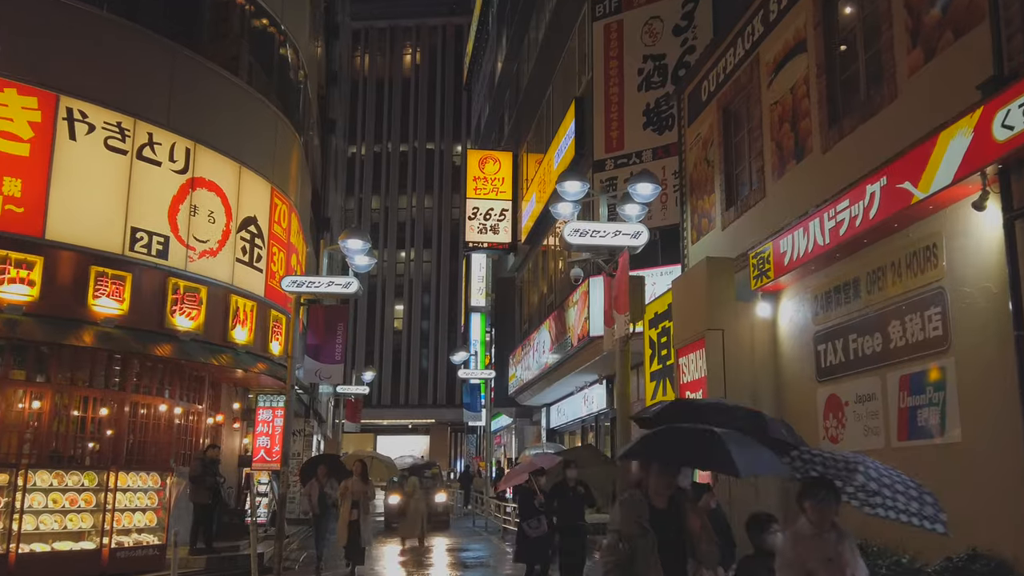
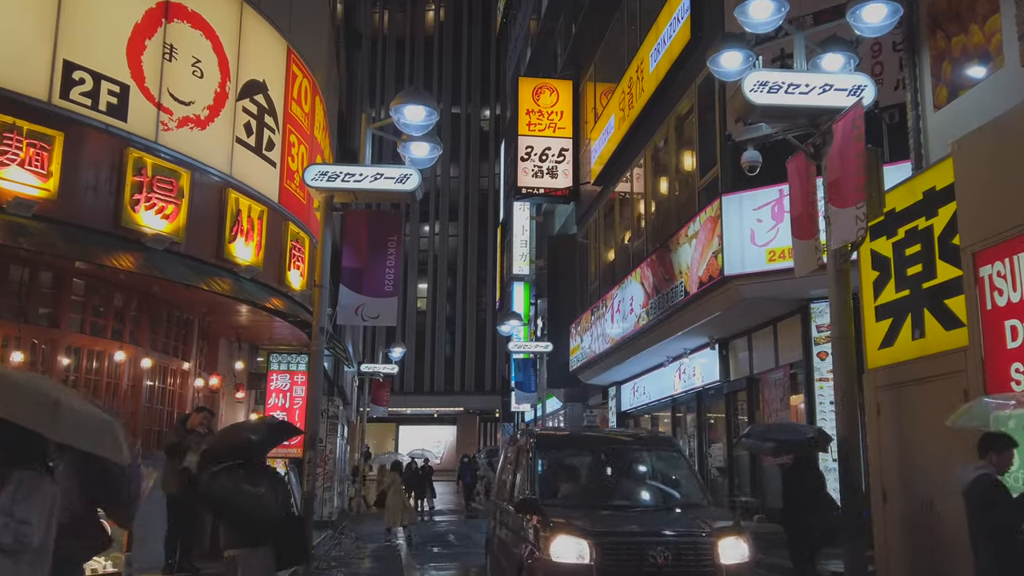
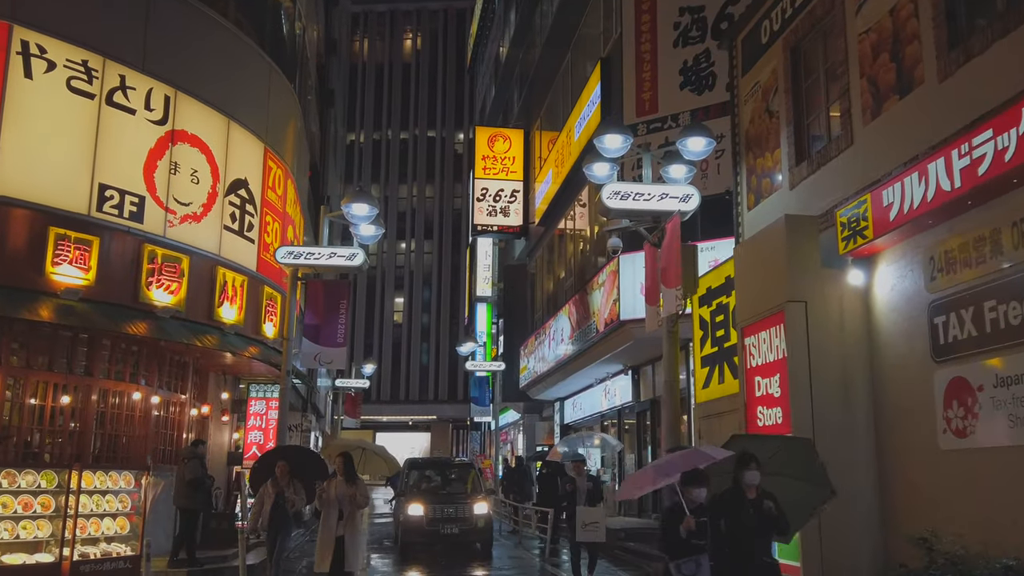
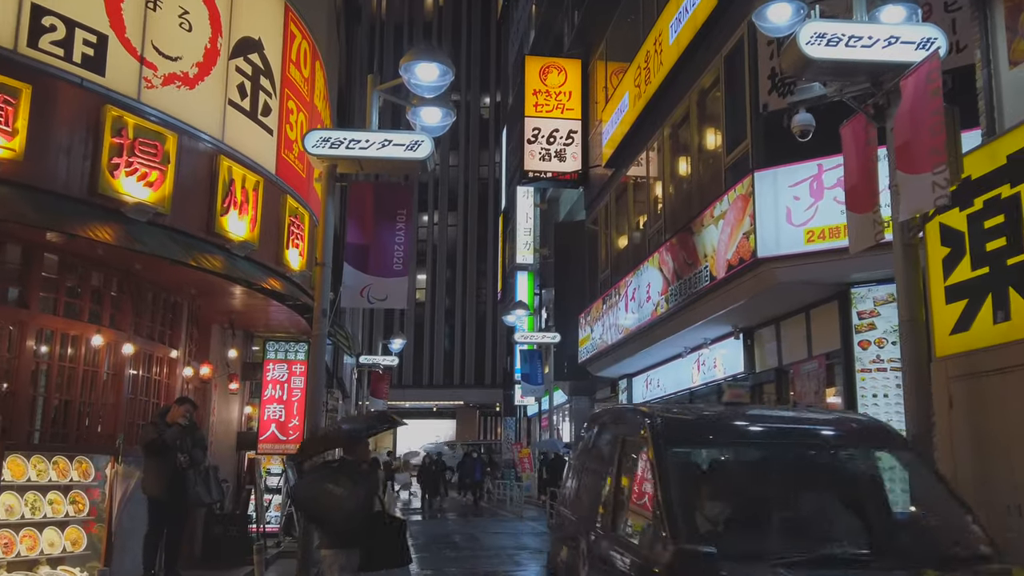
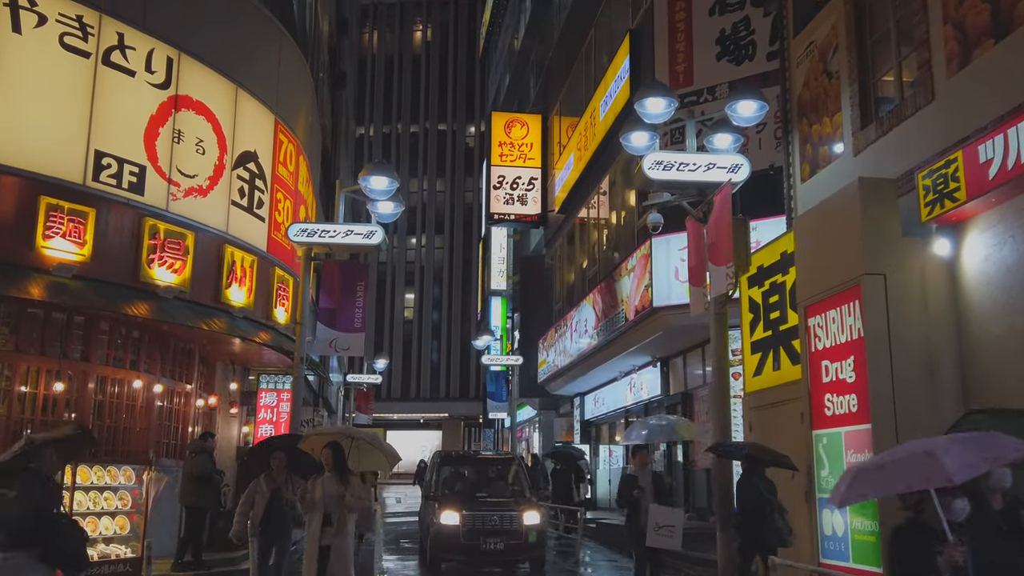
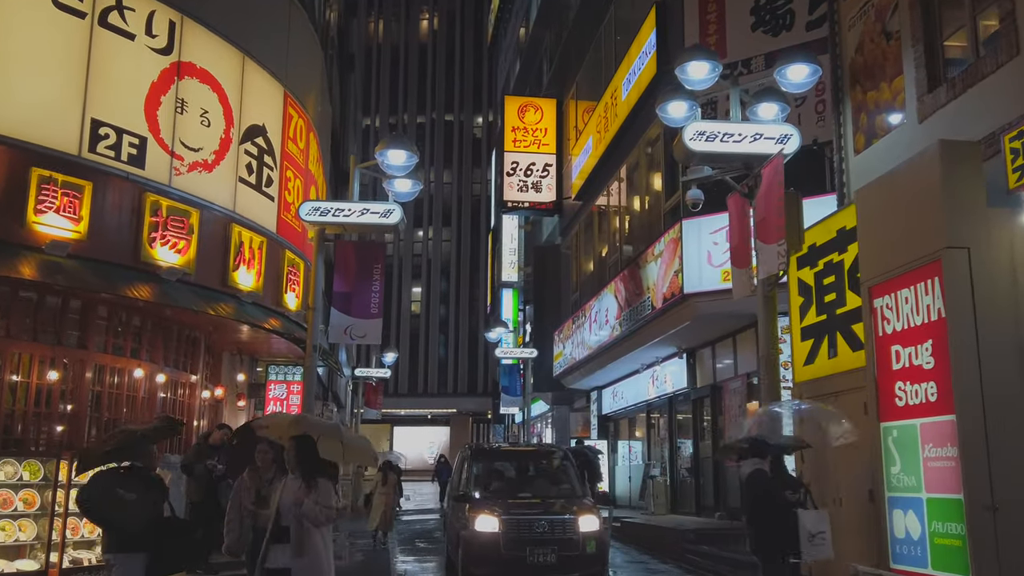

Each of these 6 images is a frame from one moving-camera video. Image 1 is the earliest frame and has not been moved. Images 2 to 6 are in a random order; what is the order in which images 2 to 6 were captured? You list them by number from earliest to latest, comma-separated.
3, 5, 6, 2, 4
